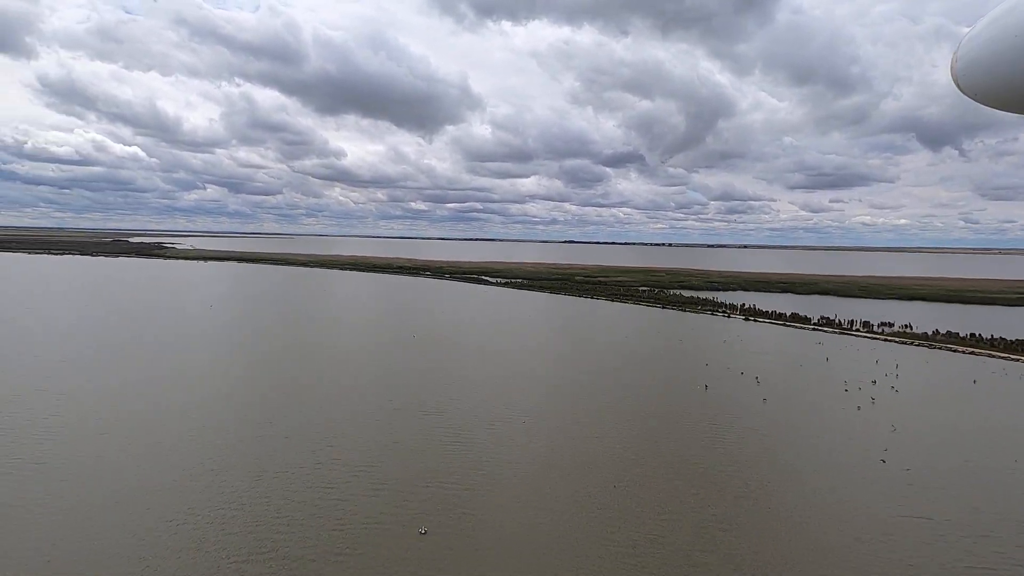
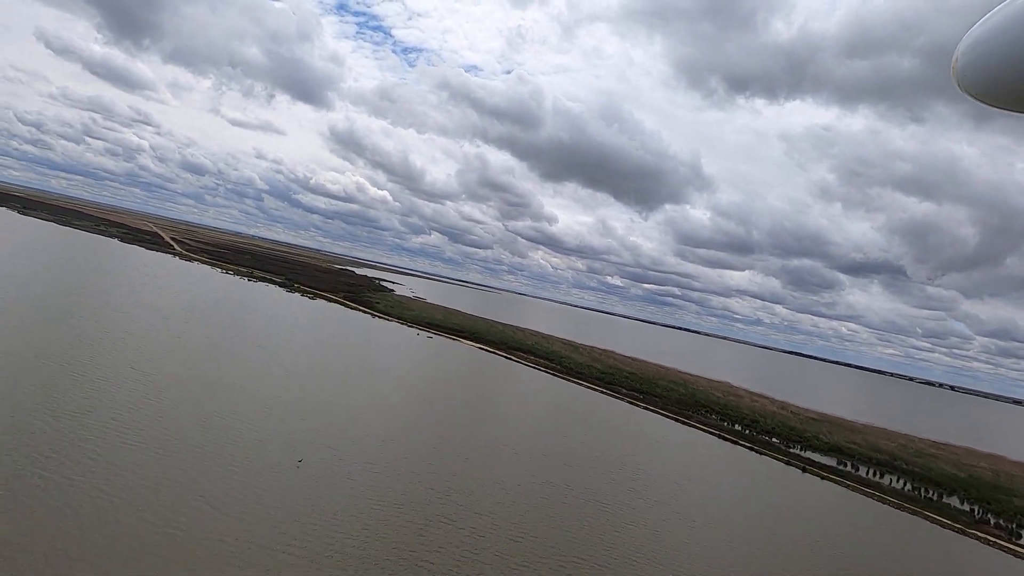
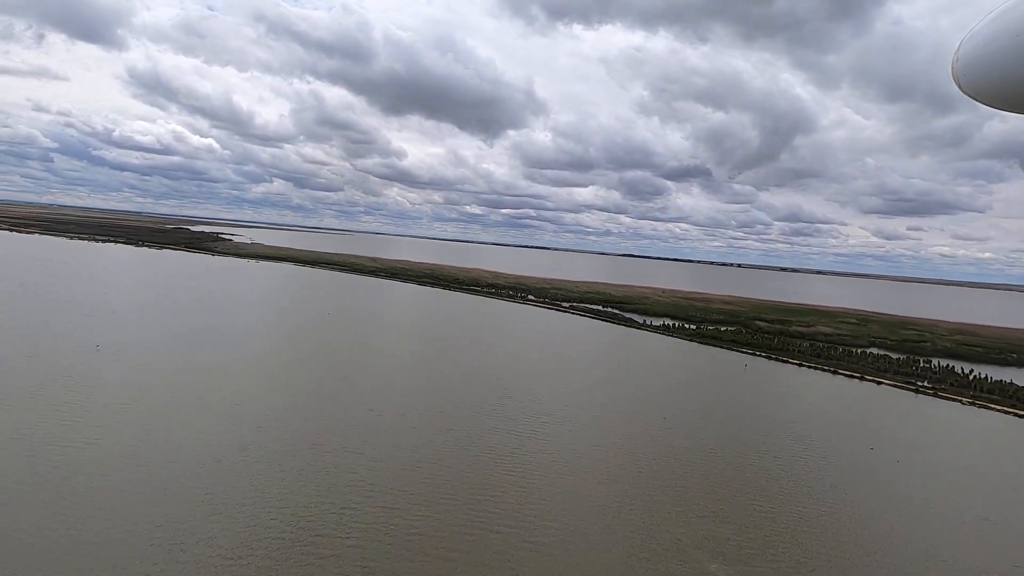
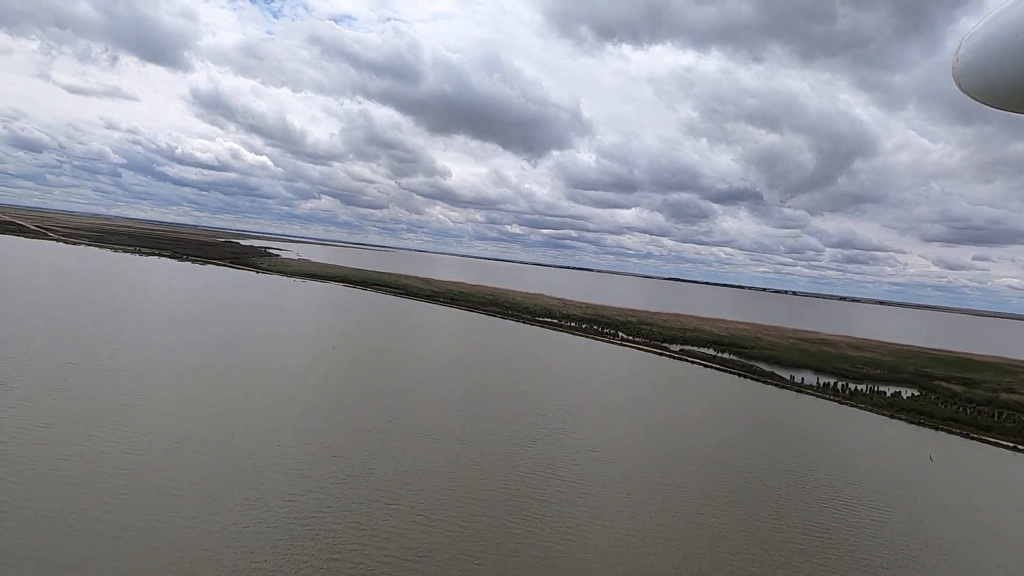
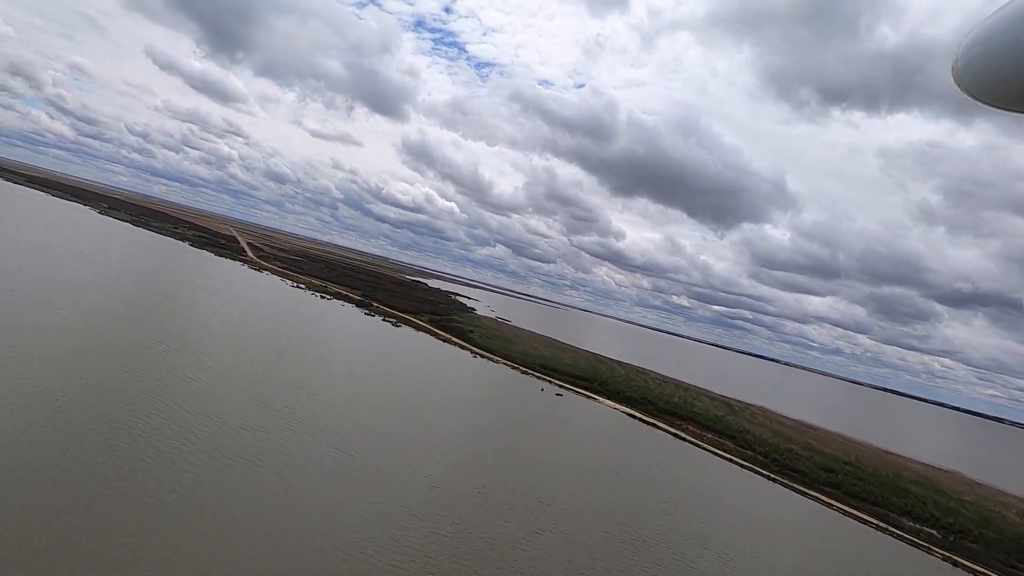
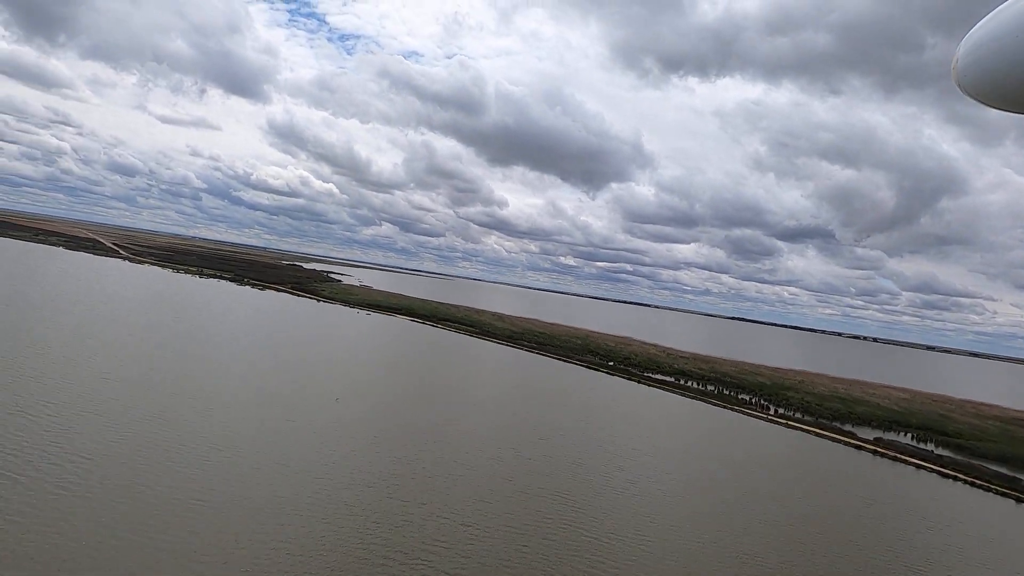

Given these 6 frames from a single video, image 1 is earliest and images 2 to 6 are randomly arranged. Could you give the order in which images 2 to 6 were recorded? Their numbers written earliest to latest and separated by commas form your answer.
3, 4, 6, 2, 5
